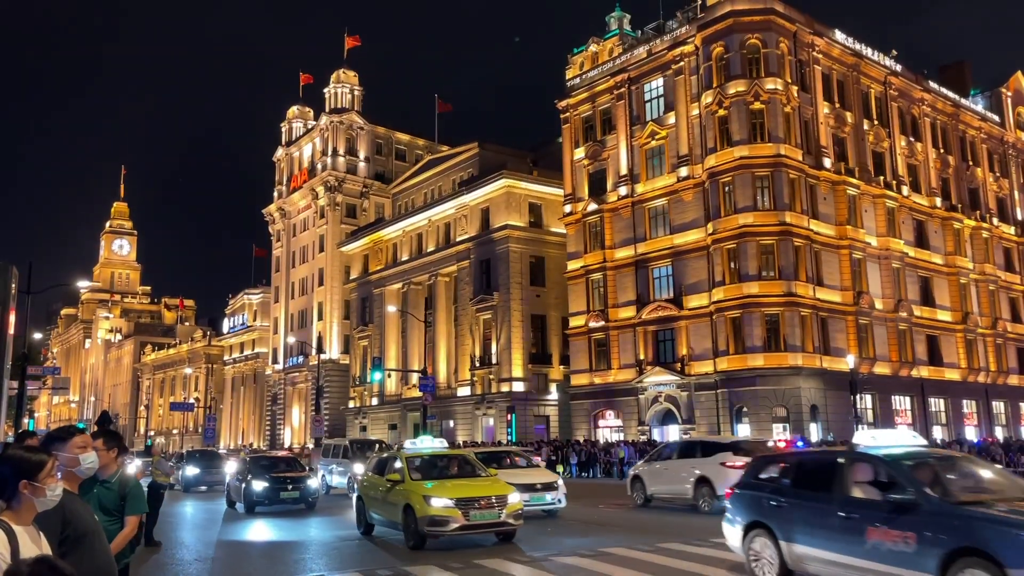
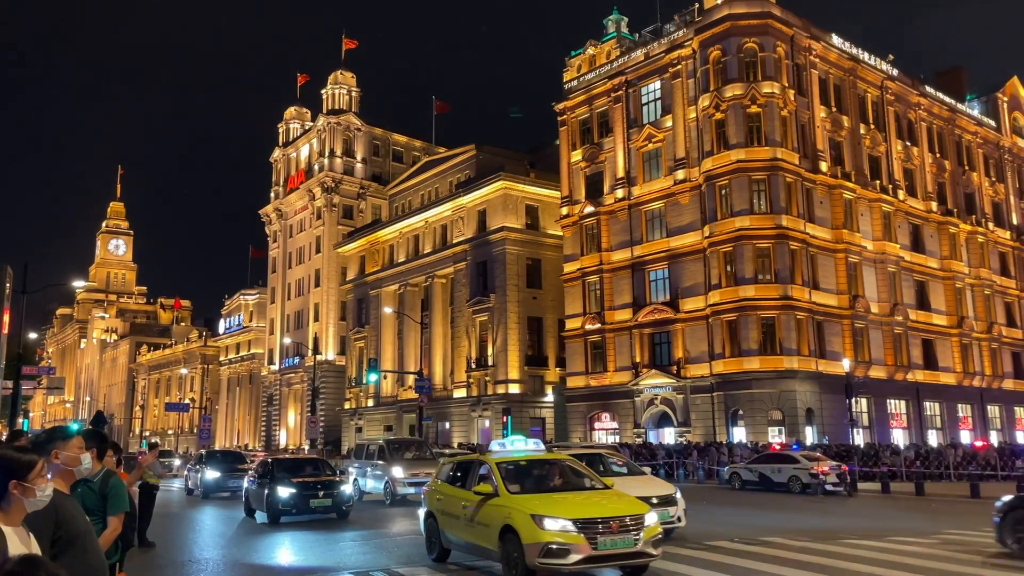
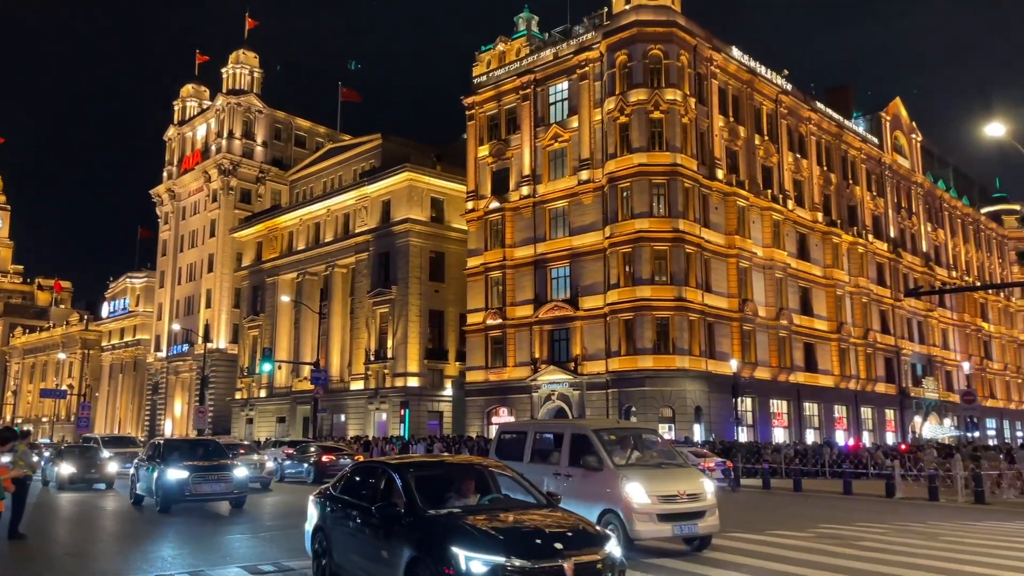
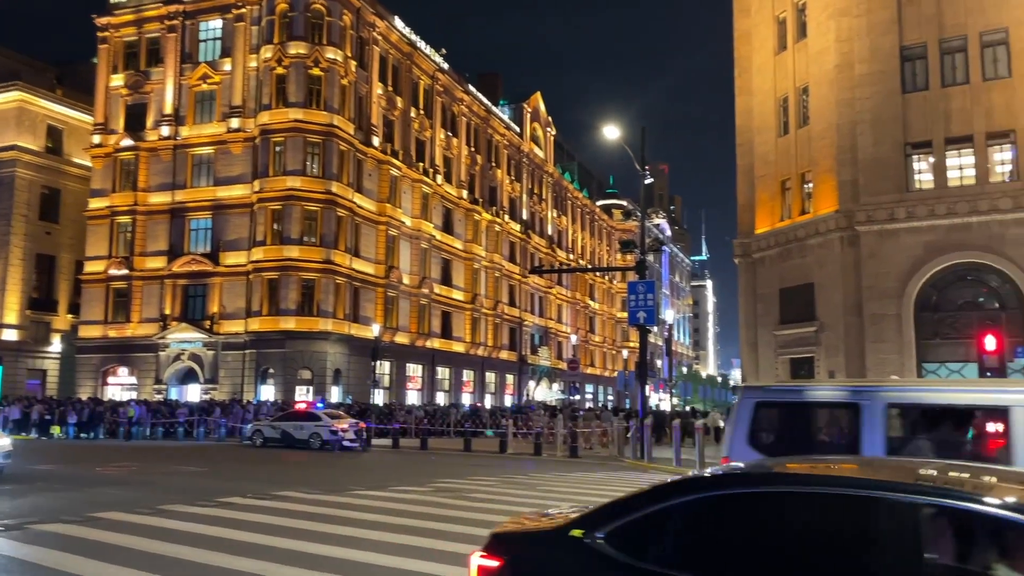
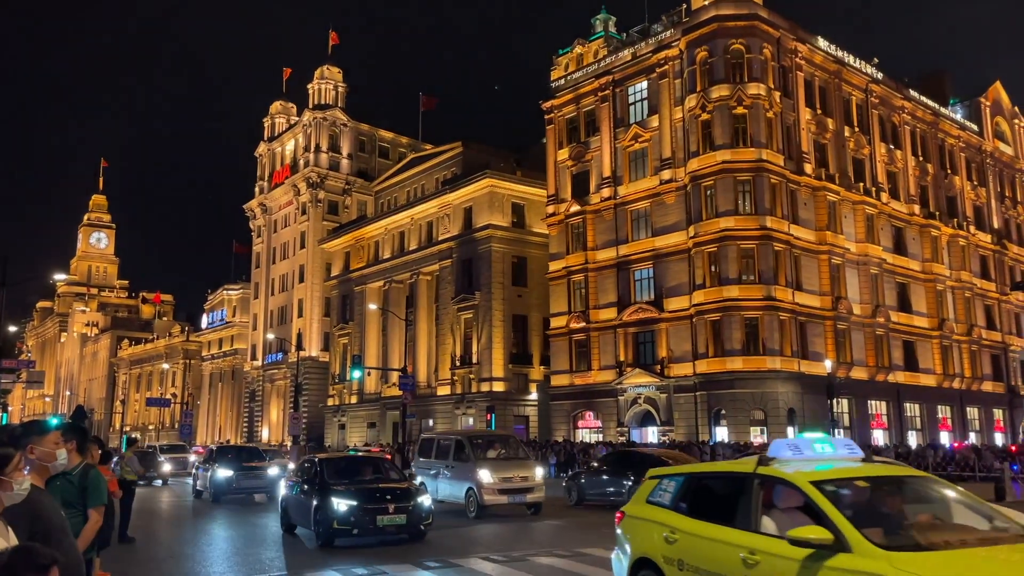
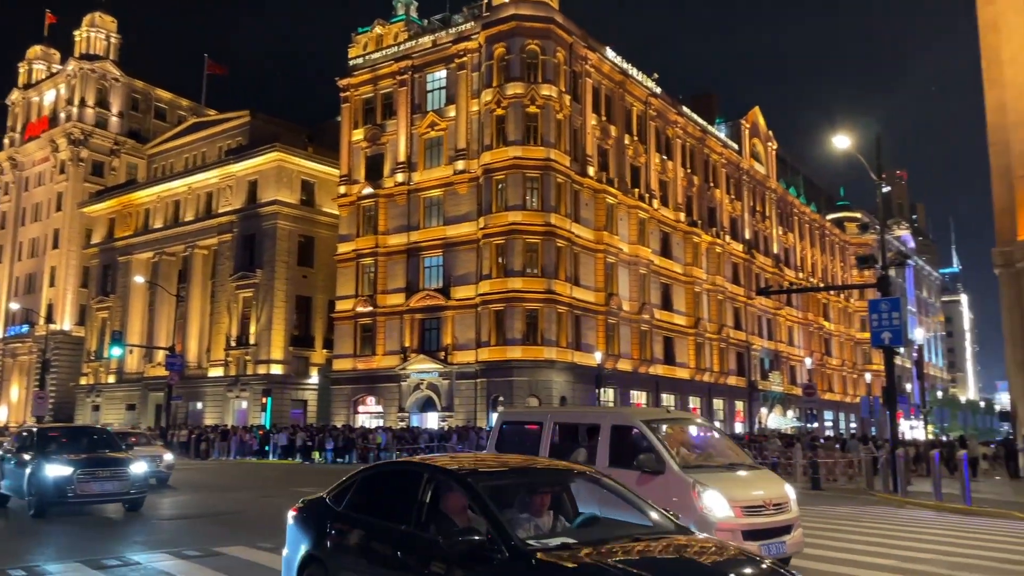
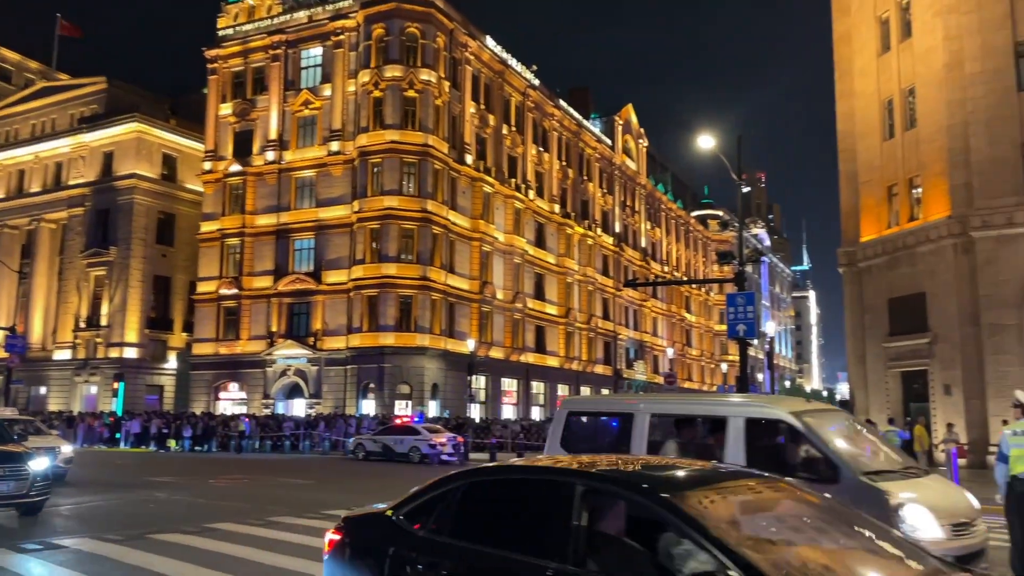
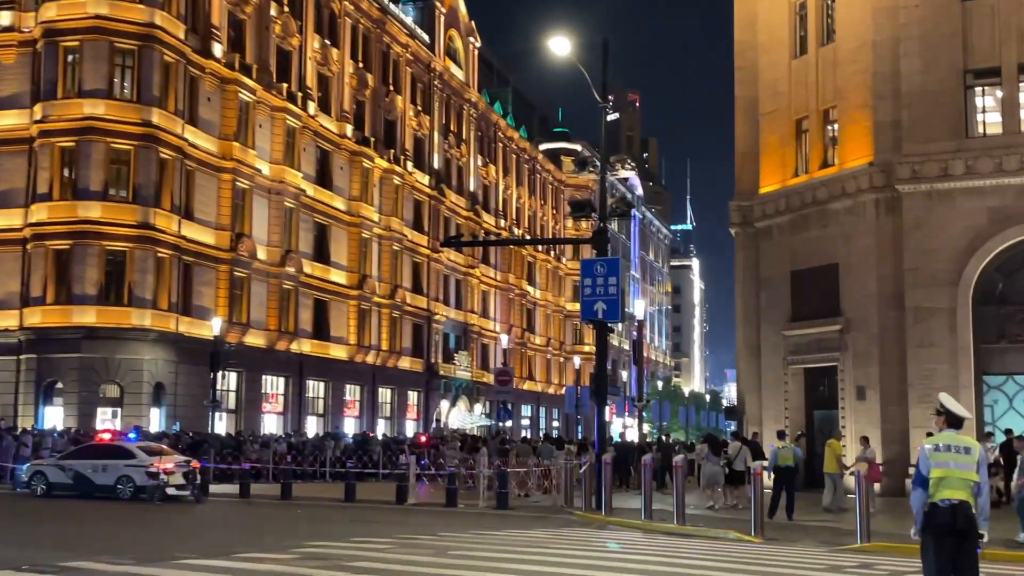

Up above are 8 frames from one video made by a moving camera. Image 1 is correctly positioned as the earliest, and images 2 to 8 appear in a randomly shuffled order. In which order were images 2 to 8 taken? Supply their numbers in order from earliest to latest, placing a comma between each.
2, 5, 3, 6, 7, 4, 8
